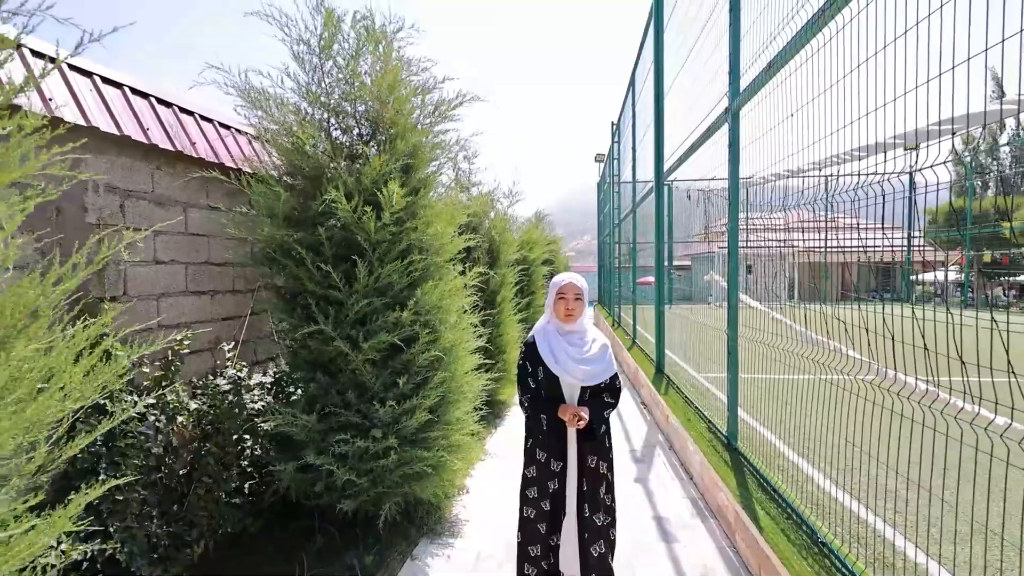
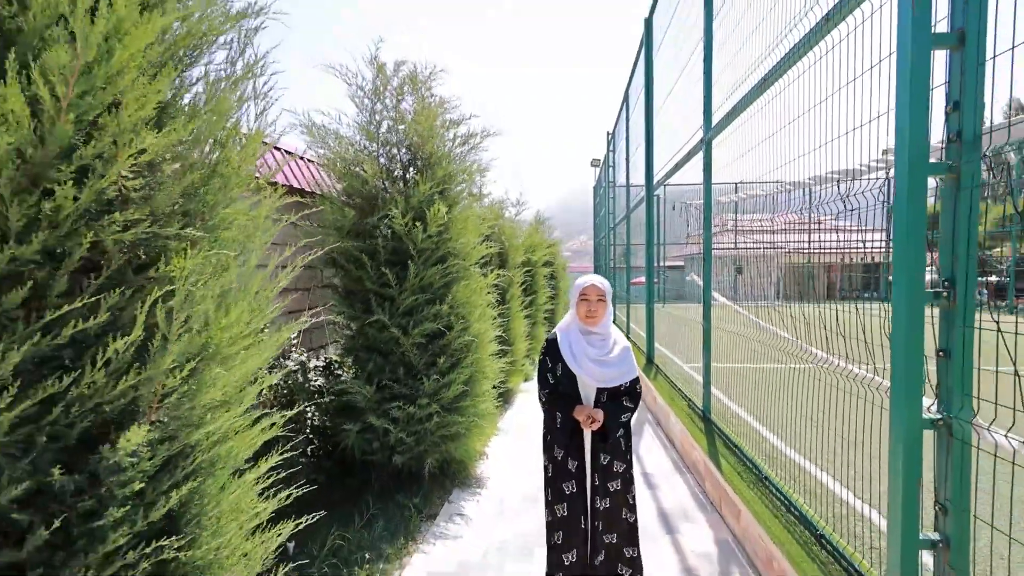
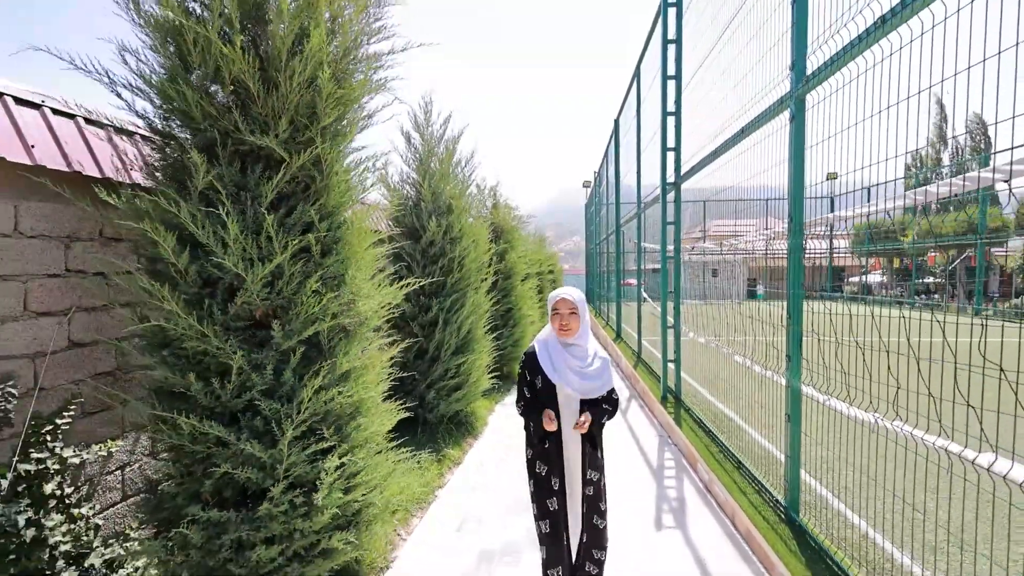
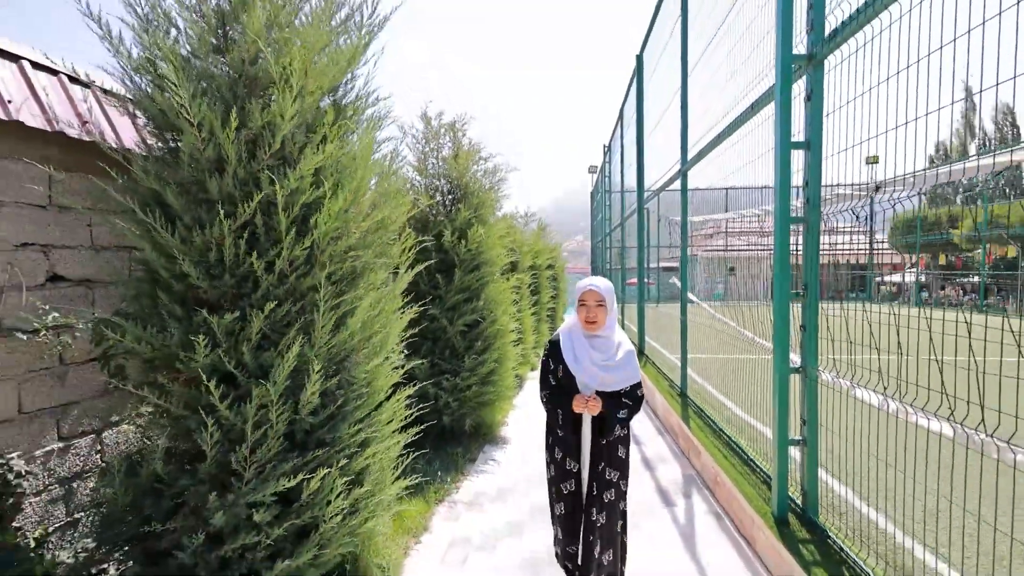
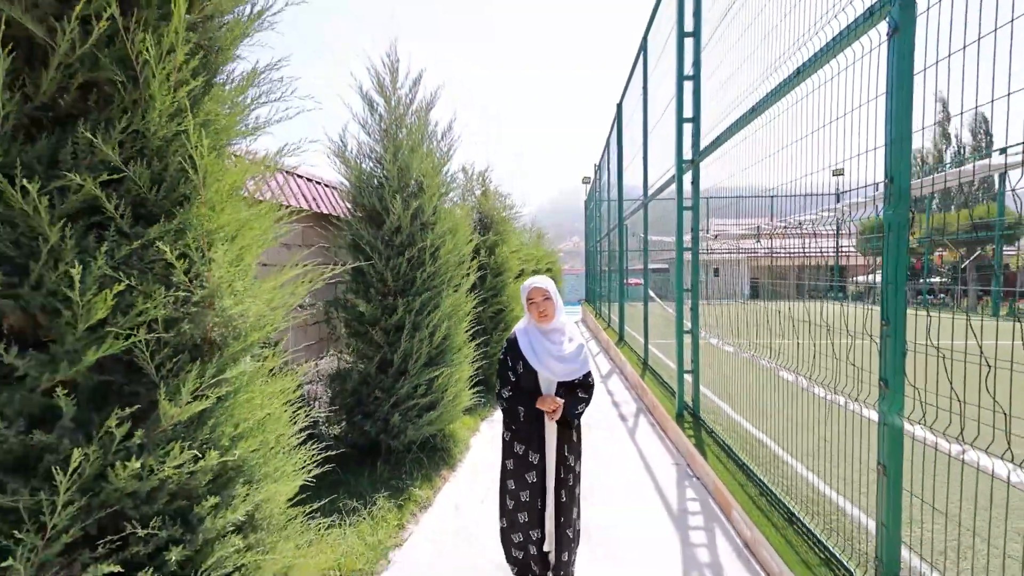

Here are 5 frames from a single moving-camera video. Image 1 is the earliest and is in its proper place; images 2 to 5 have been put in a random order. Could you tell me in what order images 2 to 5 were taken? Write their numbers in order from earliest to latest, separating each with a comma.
2, 4, 5, 3
